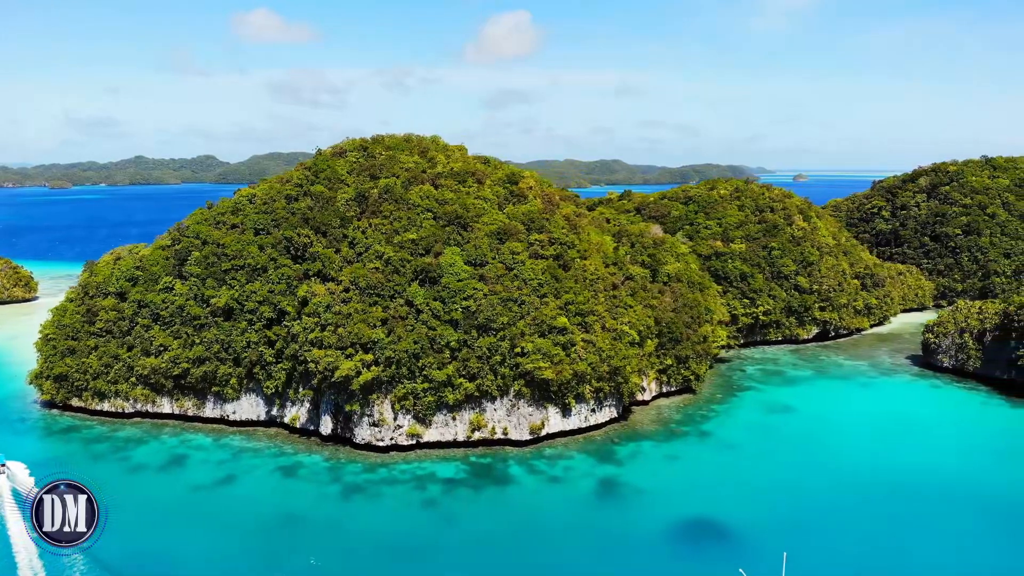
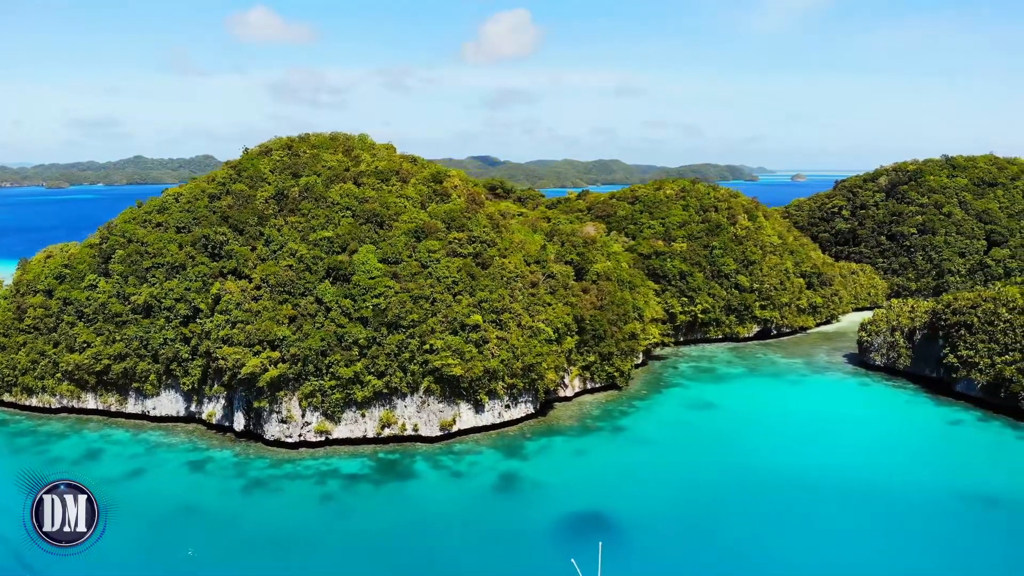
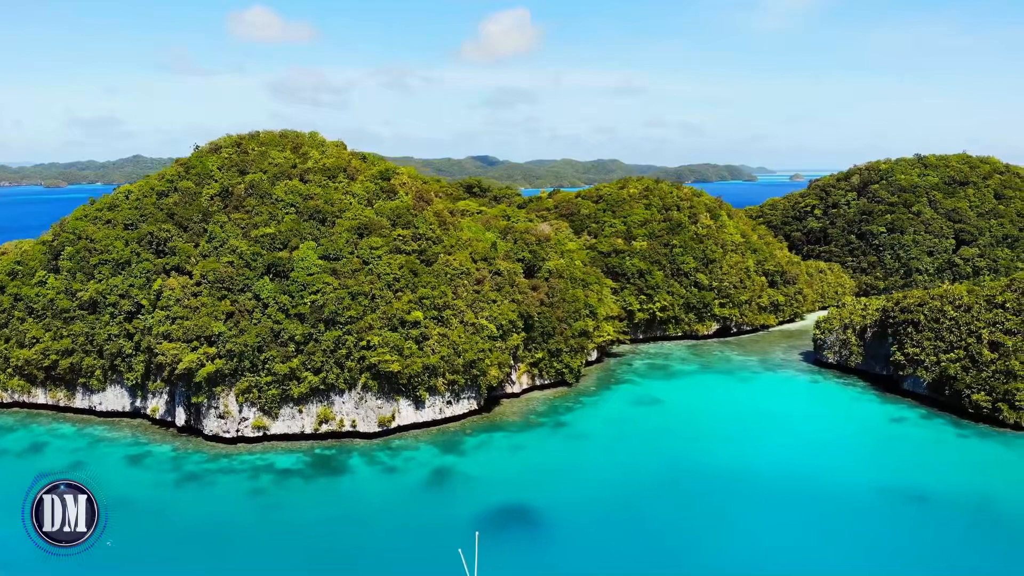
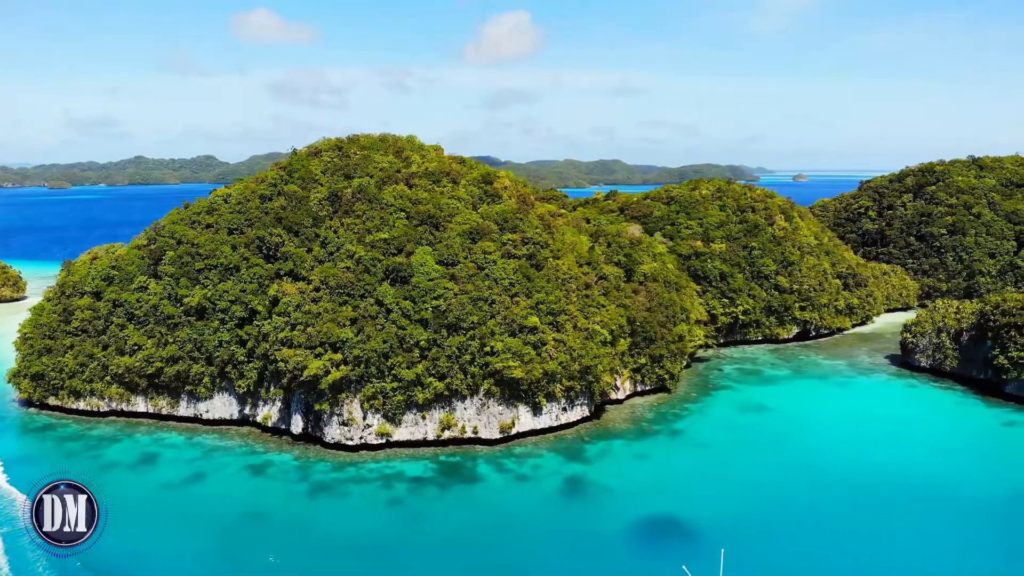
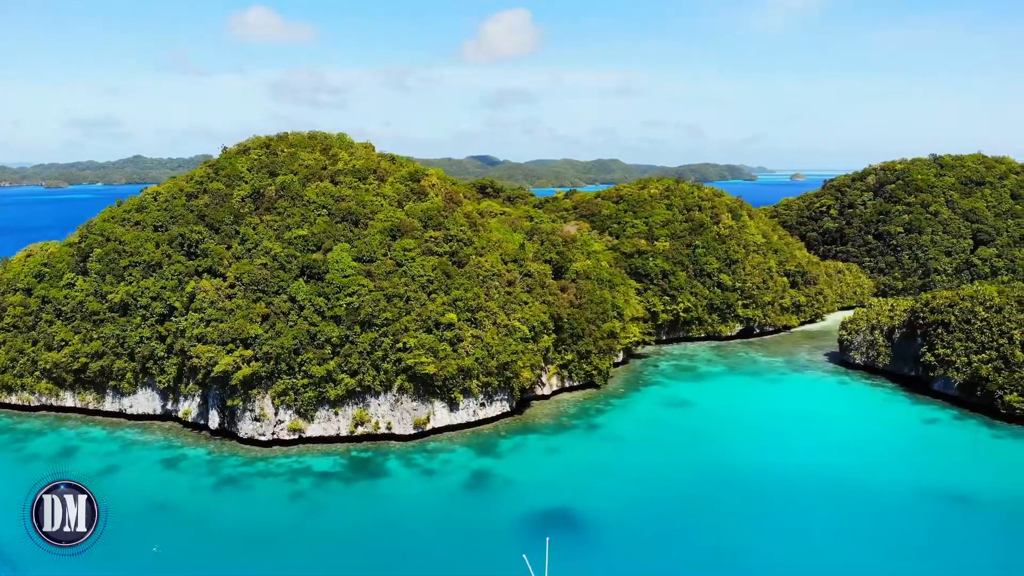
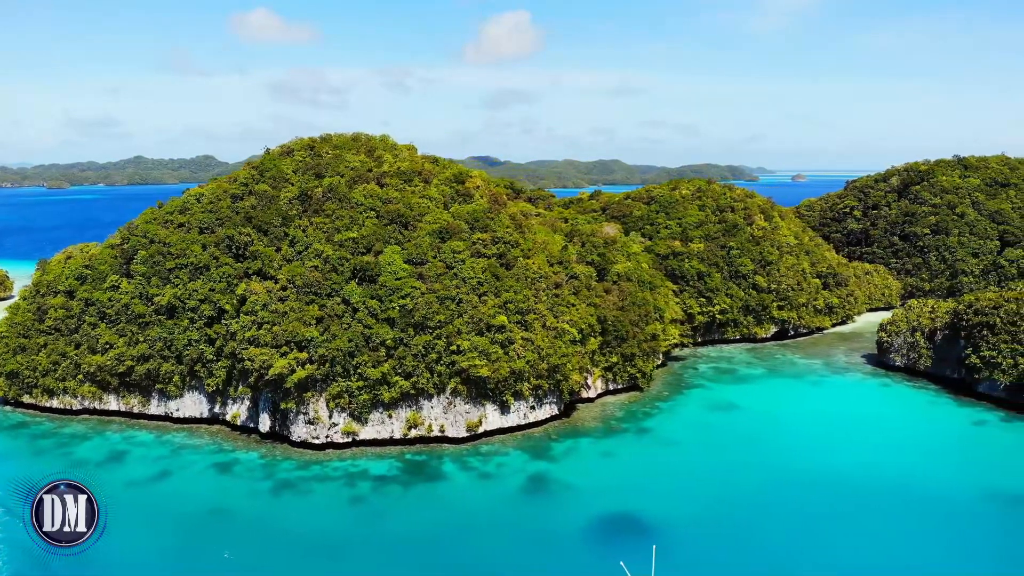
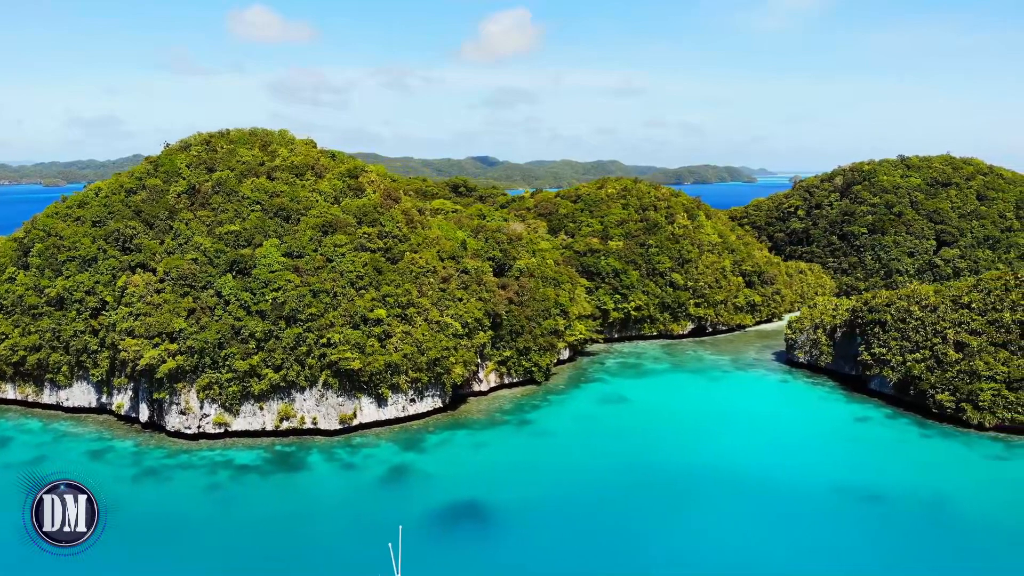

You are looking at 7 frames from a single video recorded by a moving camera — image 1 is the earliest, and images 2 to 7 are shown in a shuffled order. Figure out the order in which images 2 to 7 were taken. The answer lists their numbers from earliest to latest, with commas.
4, 6, 2, 5, 3, 7
